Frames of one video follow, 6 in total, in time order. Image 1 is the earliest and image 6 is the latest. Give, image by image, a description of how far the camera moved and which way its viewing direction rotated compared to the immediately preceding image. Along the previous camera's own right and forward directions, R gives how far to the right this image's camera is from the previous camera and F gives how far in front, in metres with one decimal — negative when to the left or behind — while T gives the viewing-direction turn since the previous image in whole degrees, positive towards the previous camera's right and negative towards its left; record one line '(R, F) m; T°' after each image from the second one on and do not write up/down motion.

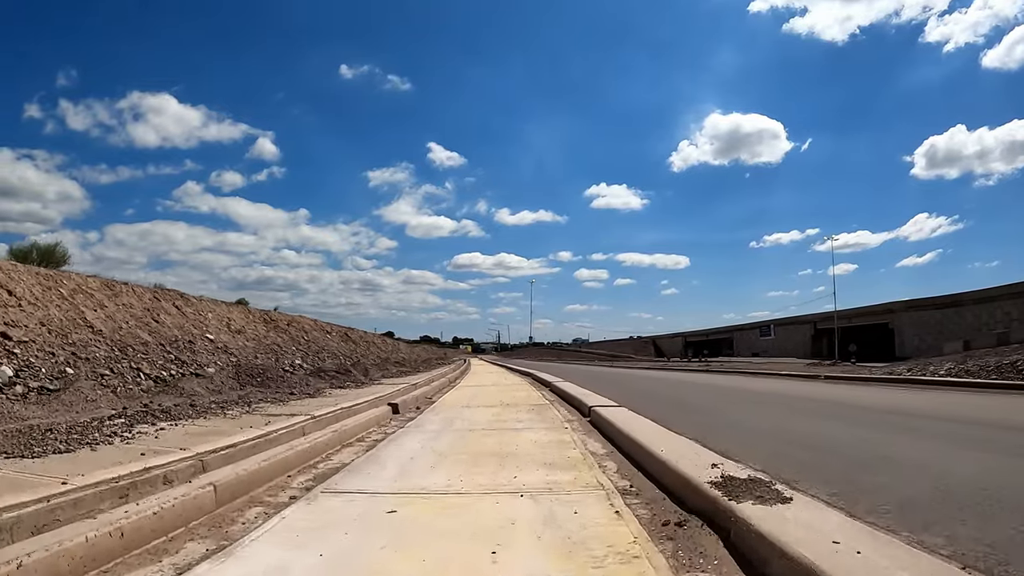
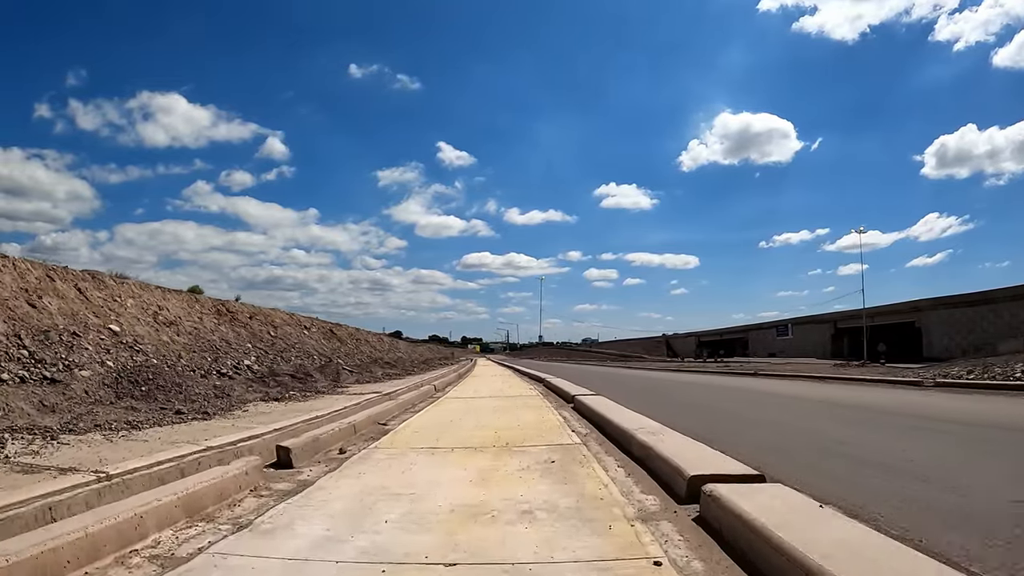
(0.0, +2.2) m; -1°
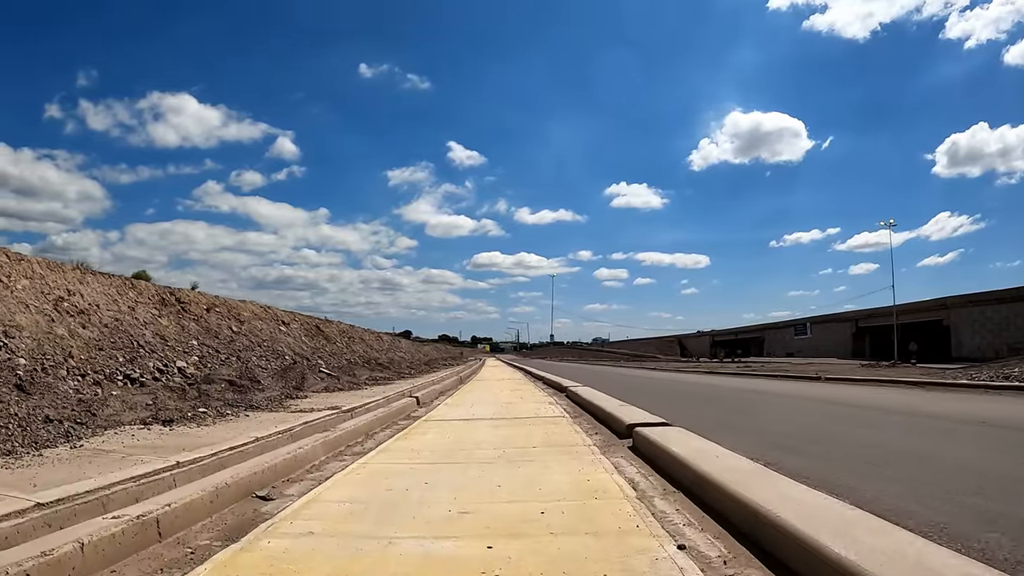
(0.0, +1.9) m; -1°
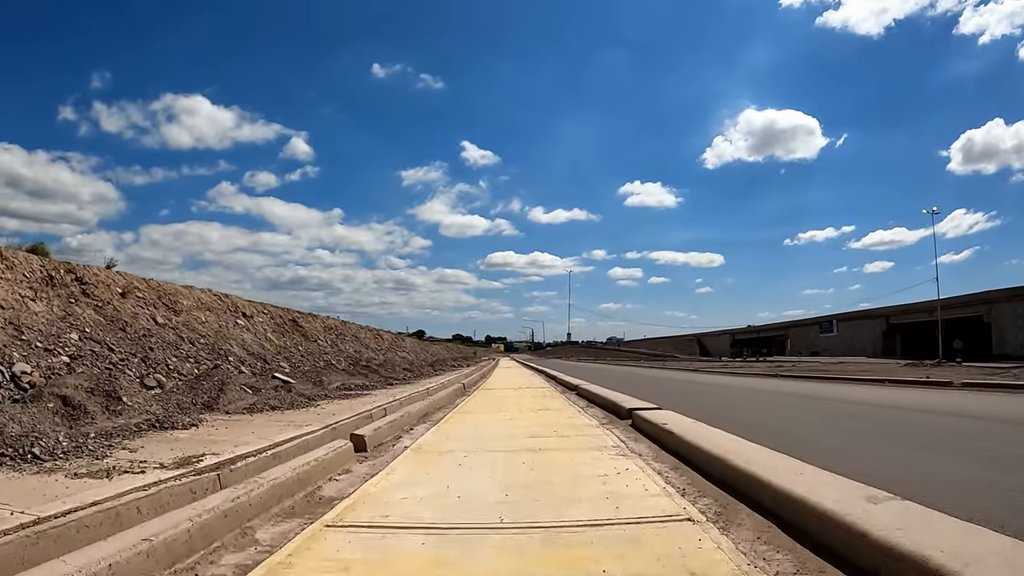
(-0.1, +2.4) m; -1°
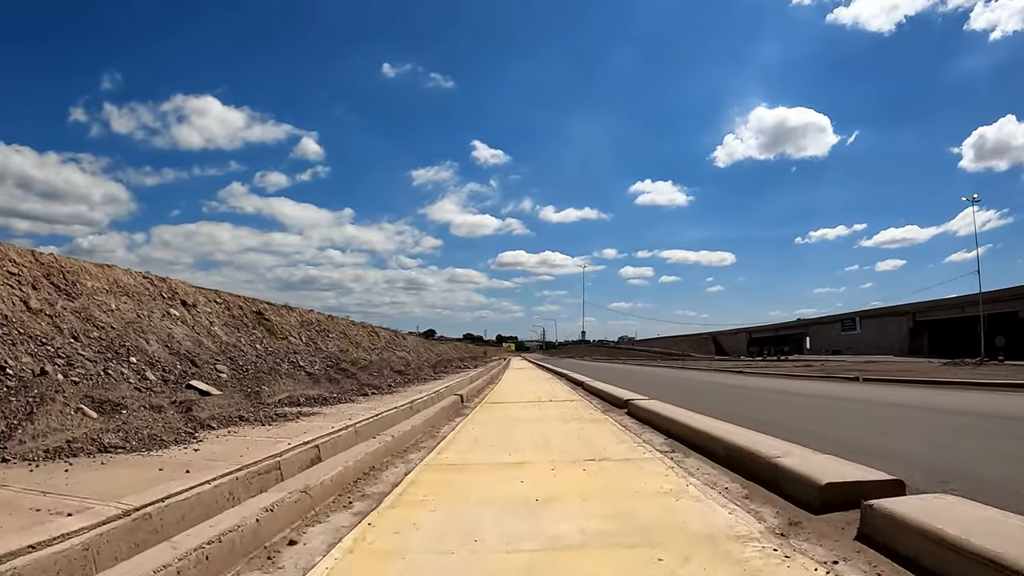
(0.0, +2.0) m; -1°
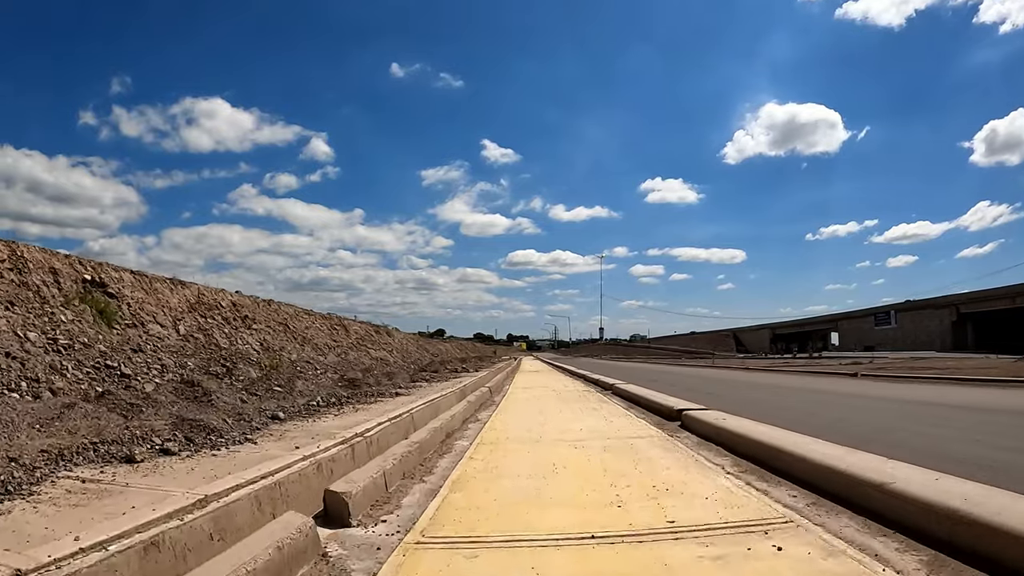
(-0.3, +3.3) m; -1°
